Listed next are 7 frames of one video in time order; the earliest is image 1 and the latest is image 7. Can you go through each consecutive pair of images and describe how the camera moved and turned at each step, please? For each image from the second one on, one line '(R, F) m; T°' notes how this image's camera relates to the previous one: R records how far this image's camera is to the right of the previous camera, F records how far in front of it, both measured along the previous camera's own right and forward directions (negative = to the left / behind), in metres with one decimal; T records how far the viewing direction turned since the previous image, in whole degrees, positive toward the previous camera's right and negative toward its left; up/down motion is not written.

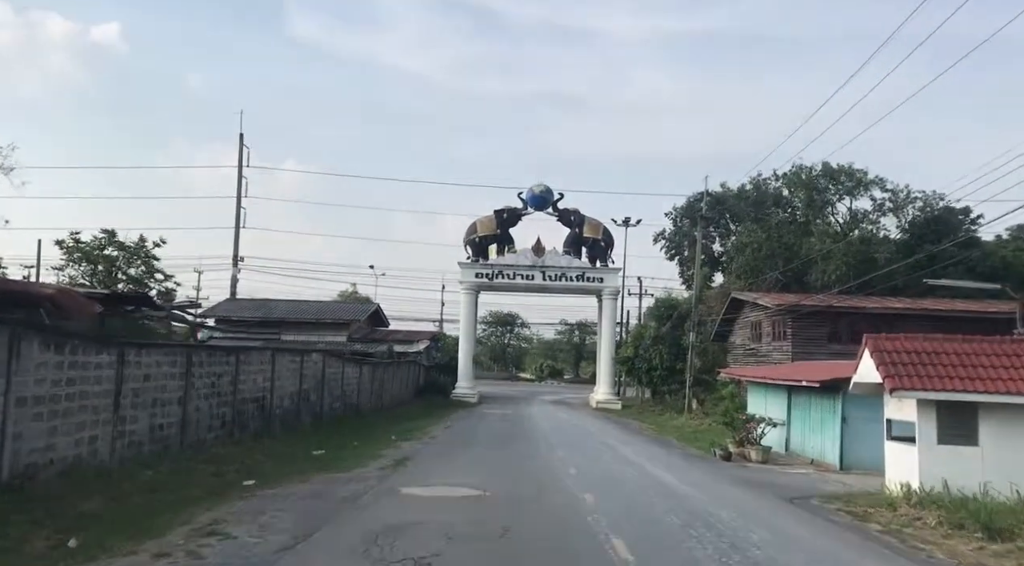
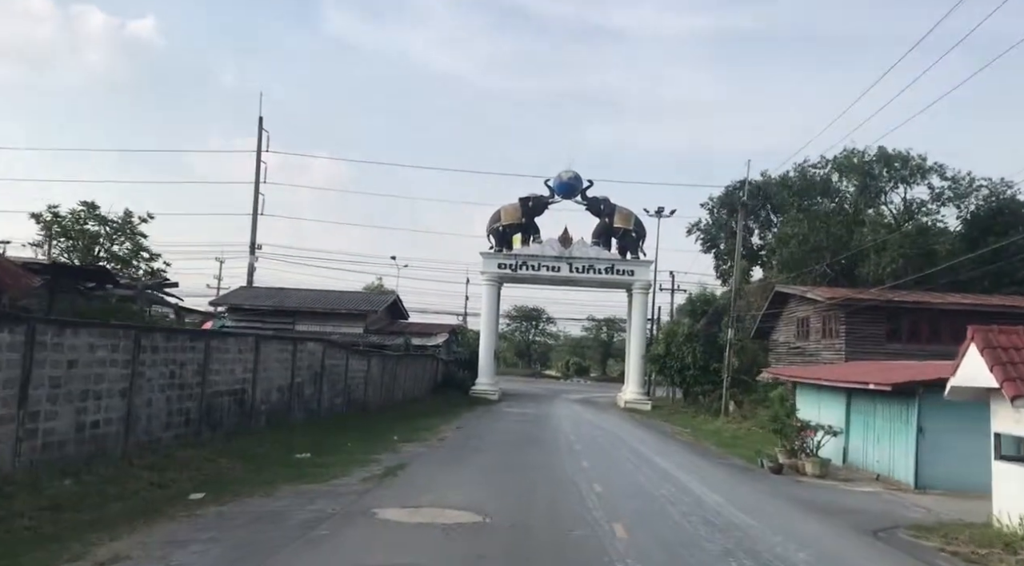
(+0.2, +2.7) m; -2°
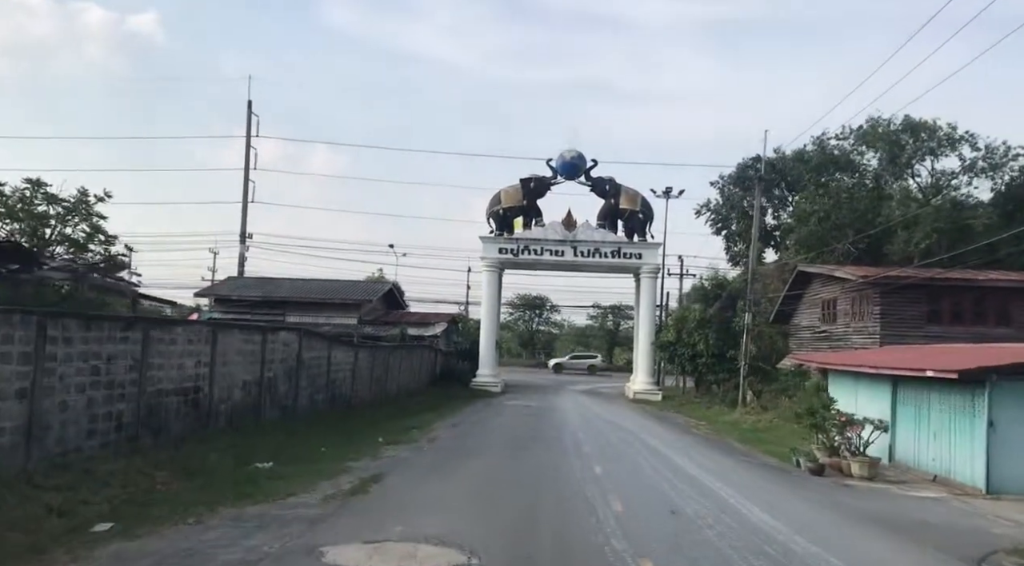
(+0.1, +2.4) m; 0°
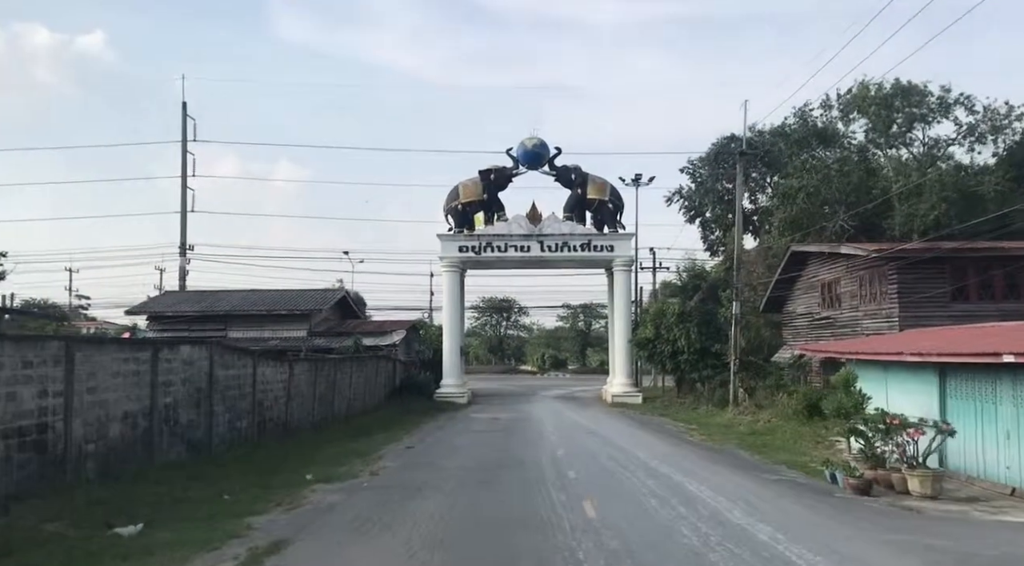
(+0.2, +3.6) m; +2°
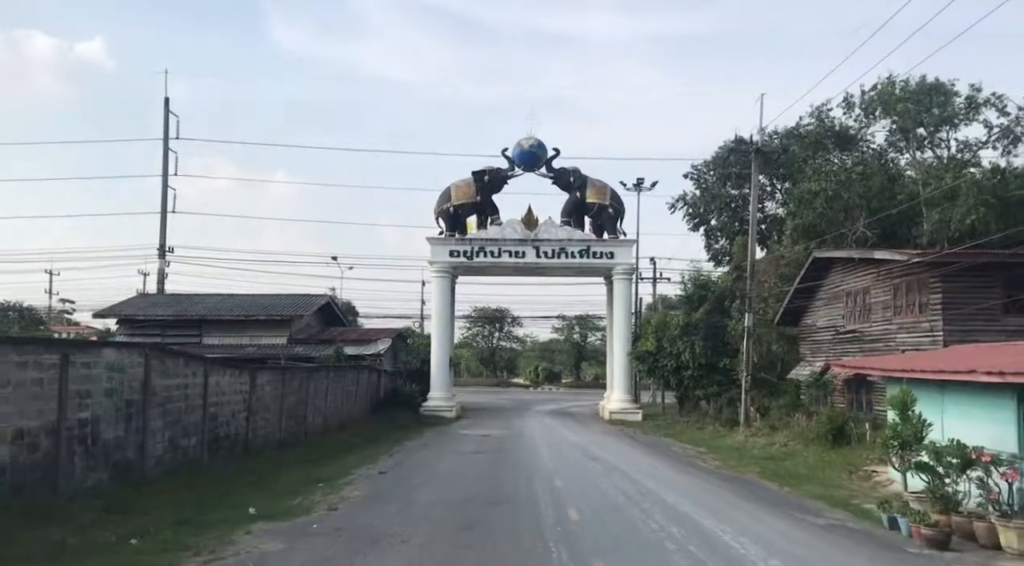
(0.0, +2.5) m; 0°
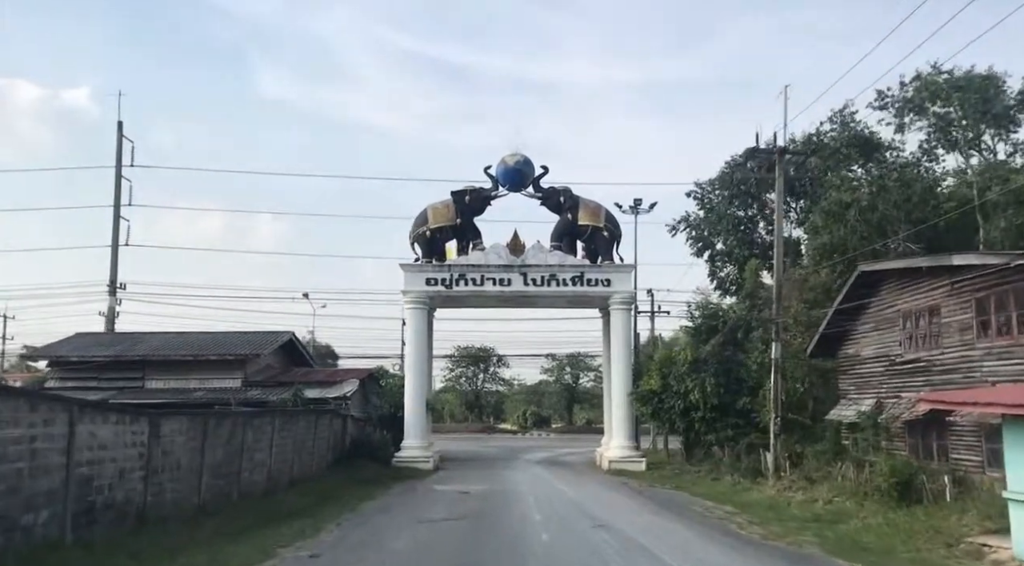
(+0.1, +4.4) m; +1°
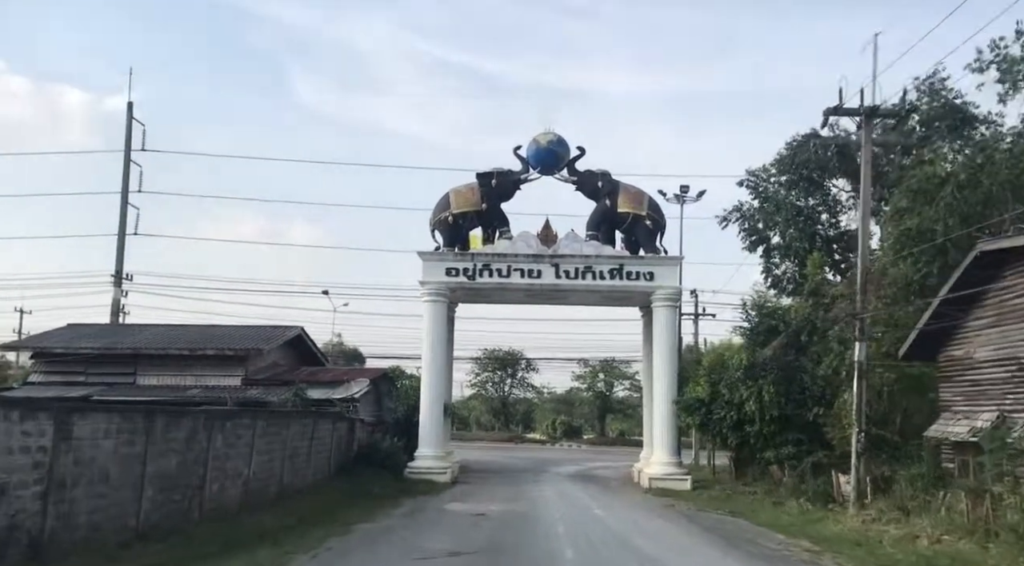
(+0.1, +3.8) m; -2°
